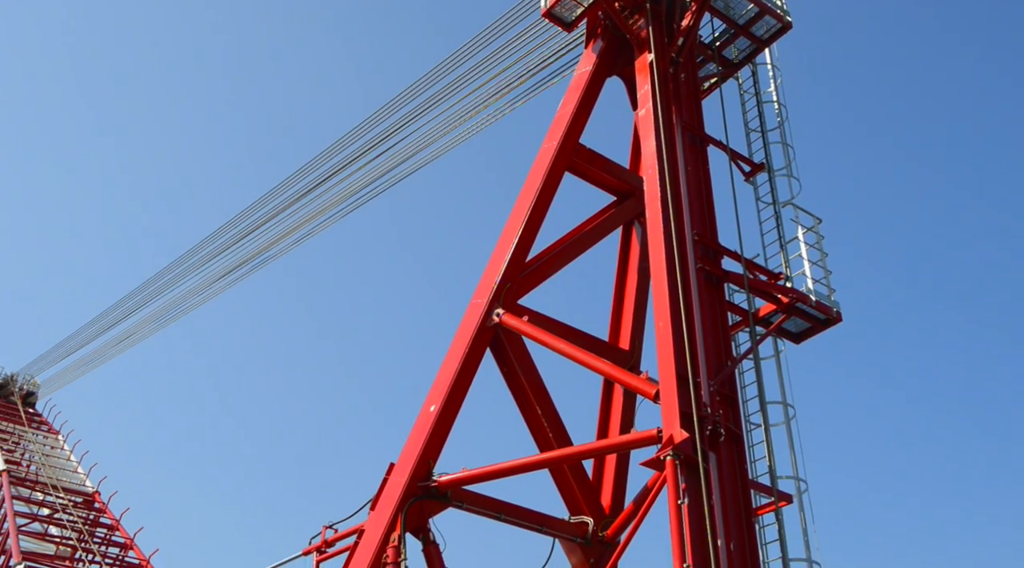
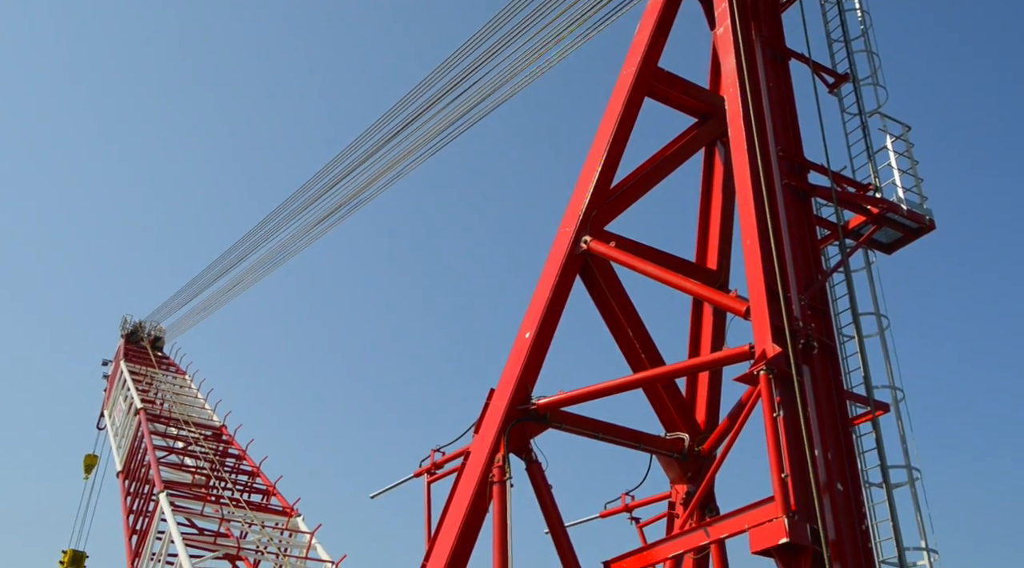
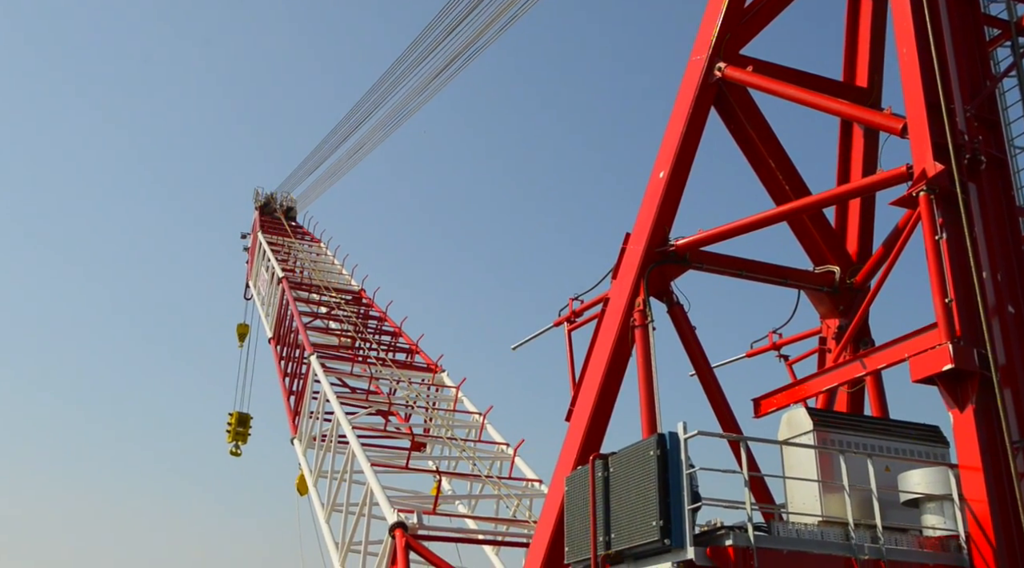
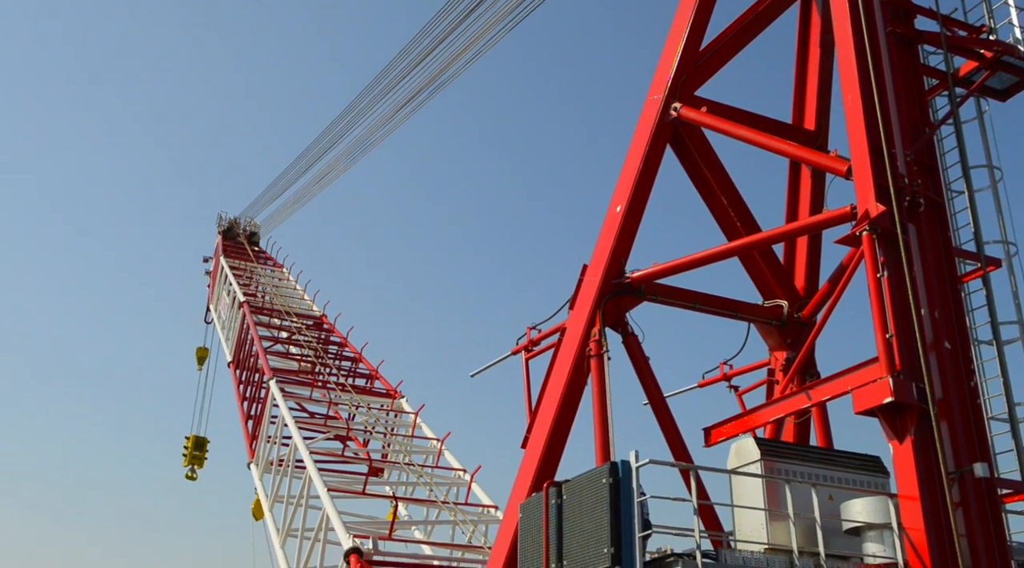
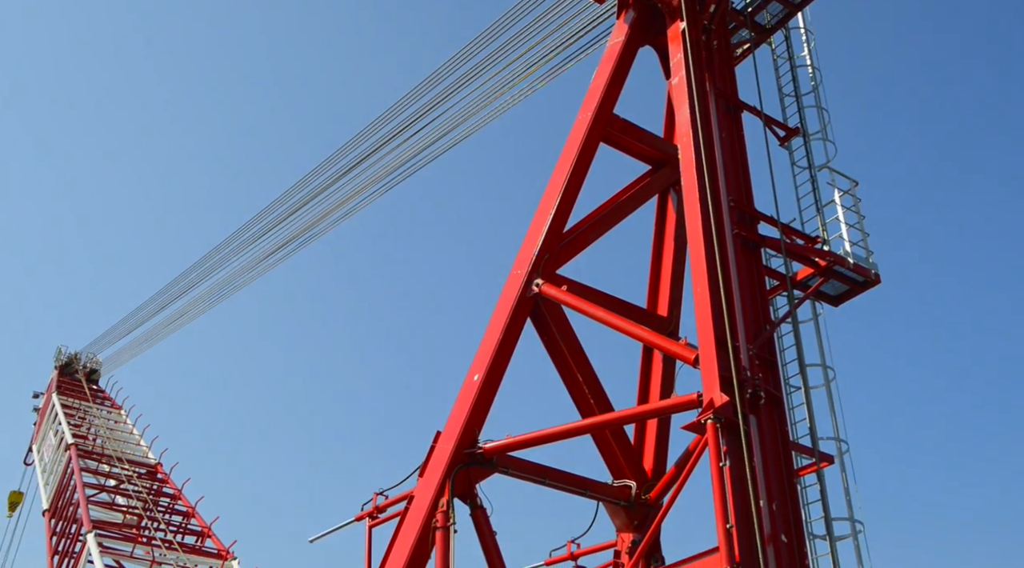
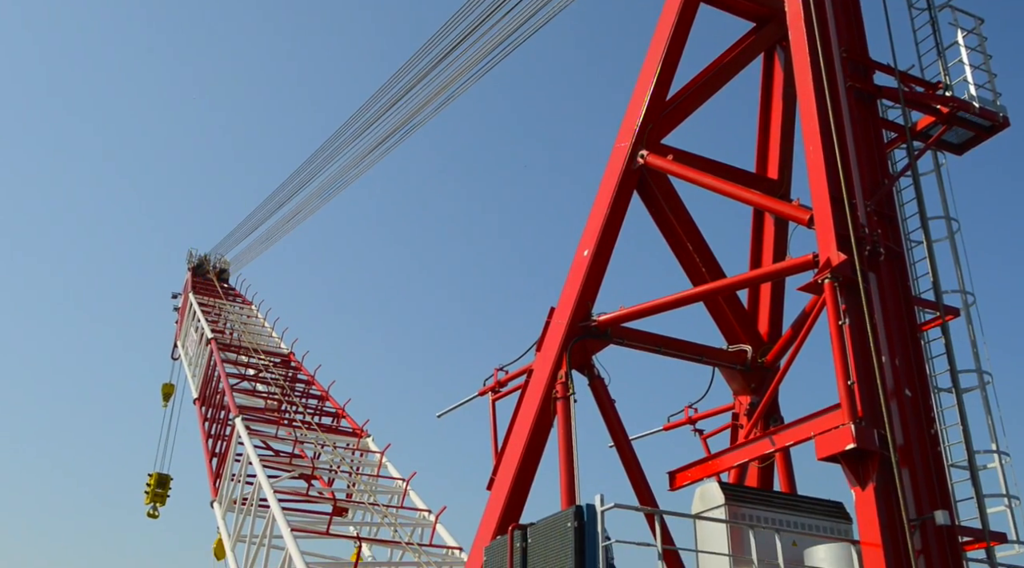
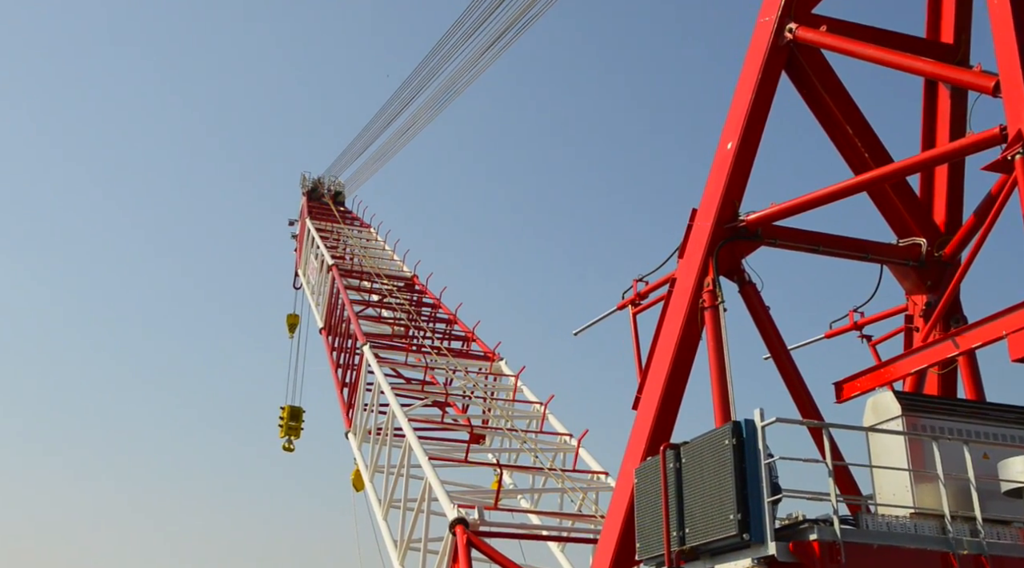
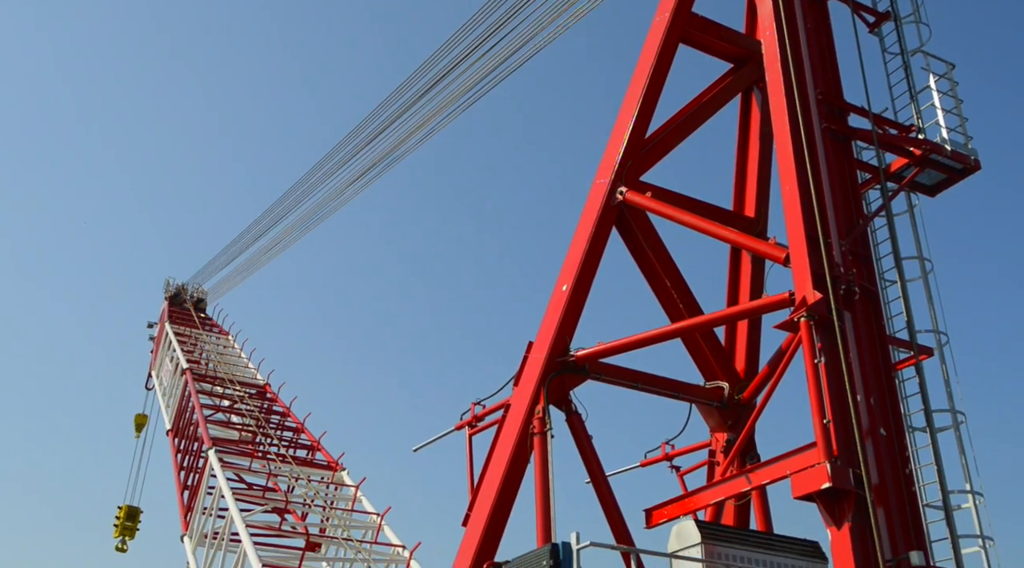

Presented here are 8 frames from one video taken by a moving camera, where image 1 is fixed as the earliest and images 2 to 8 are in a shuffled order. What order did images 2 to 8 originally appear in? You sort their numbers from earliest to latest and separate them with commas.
5, 2, 8, 6, 4, 3, 7
